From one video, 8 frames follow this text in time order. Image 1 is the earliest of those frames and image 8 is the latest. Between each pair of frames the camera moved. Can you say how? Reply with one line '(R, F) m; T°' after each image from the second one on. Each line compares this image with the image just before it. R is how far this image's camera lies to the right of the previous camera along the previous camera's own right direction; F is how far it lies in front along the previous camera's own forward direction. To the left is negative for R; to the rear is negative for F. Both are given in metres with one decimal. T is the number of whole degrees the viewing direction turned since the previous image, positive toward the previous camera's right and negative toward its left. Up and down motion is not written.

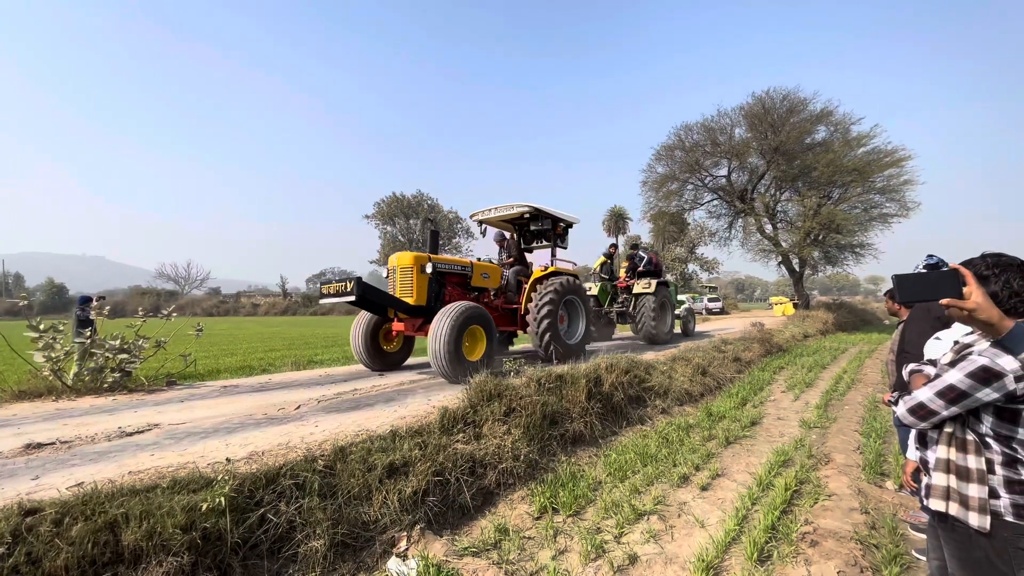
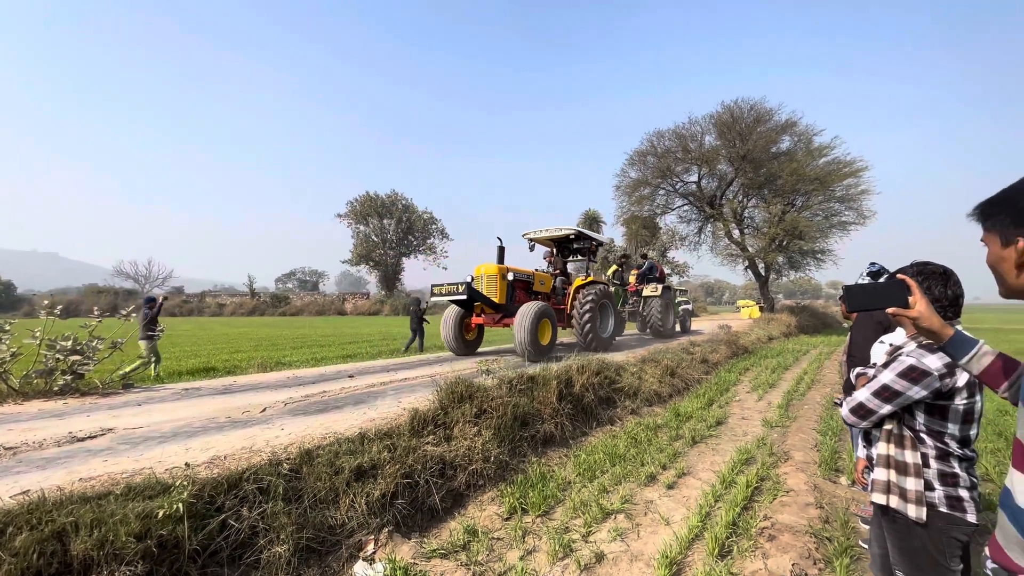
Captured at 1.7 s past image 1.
(0.0, 0.0) m; +3°
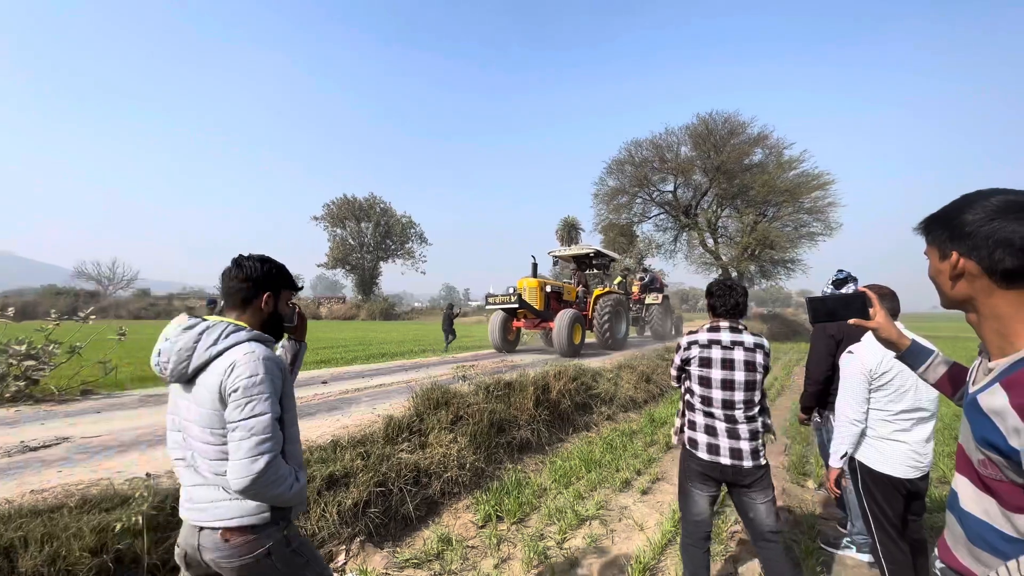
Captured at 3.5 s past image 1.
(0.0, 0.0) m; +3°
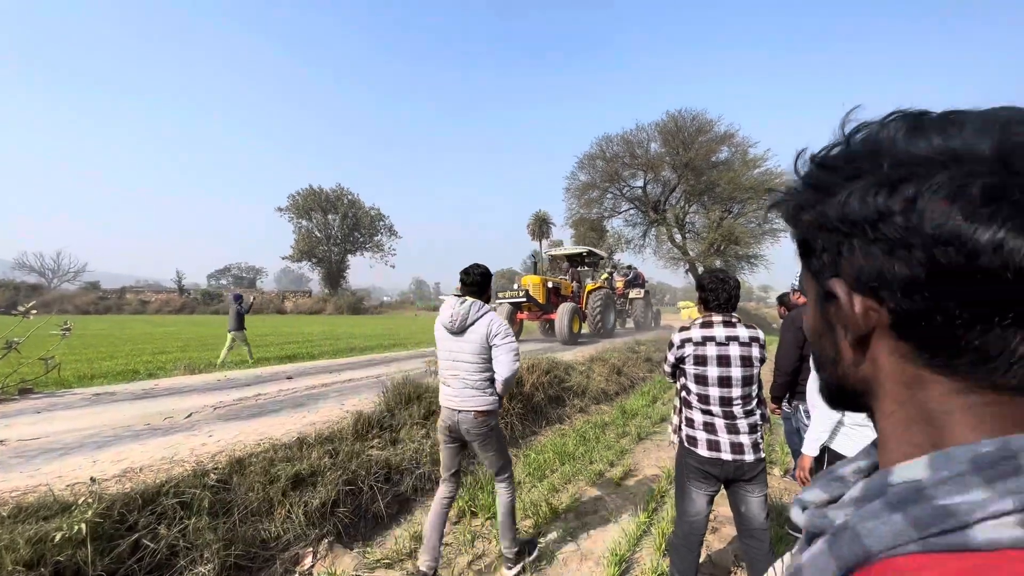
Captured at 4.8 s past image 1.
(0.0, +0.1) m; +4°
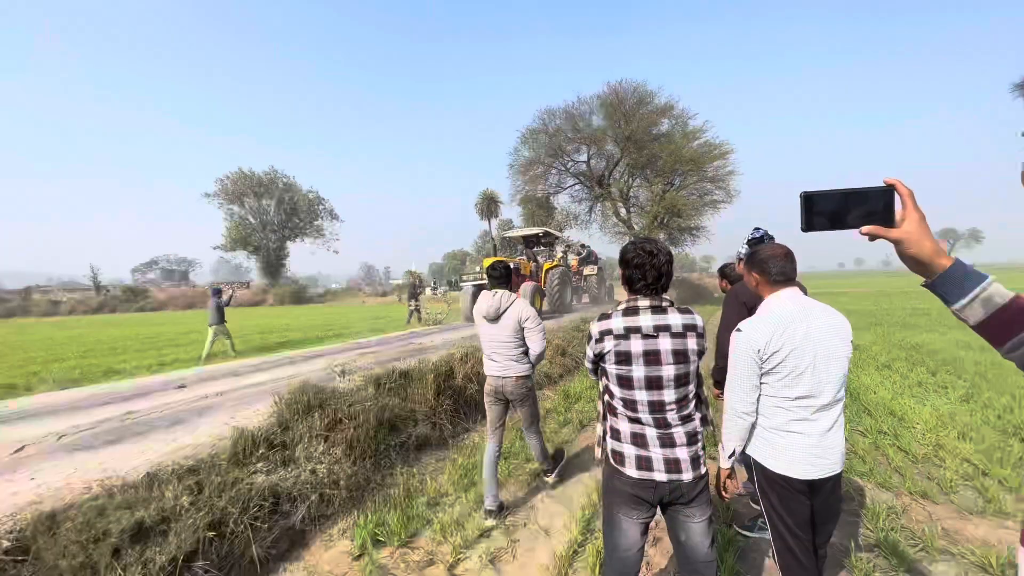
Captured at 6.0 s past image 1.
(+0.4, +0.6) m; +6°
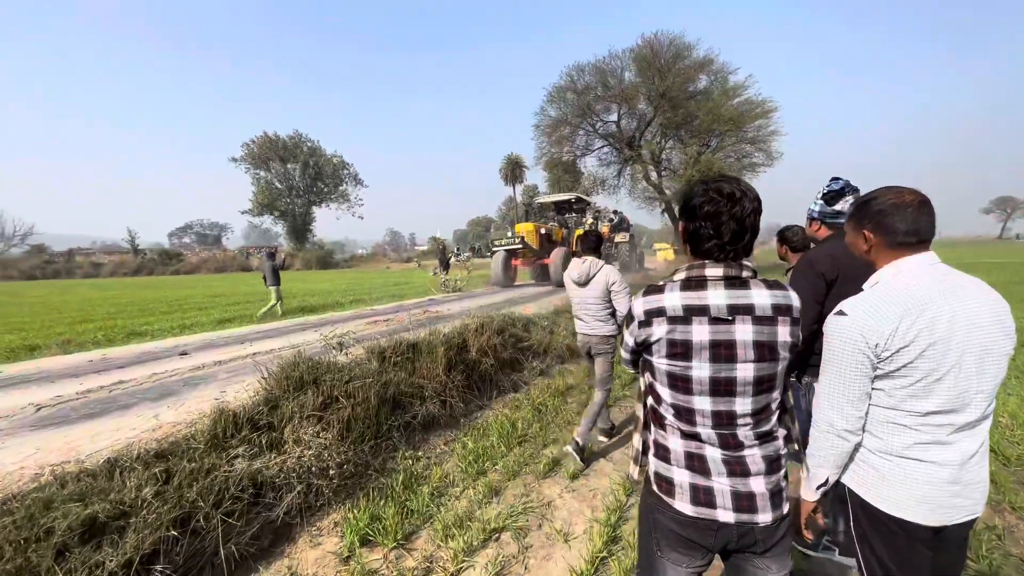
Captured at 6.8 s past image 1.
(+0.1, +0.6) m; -3°
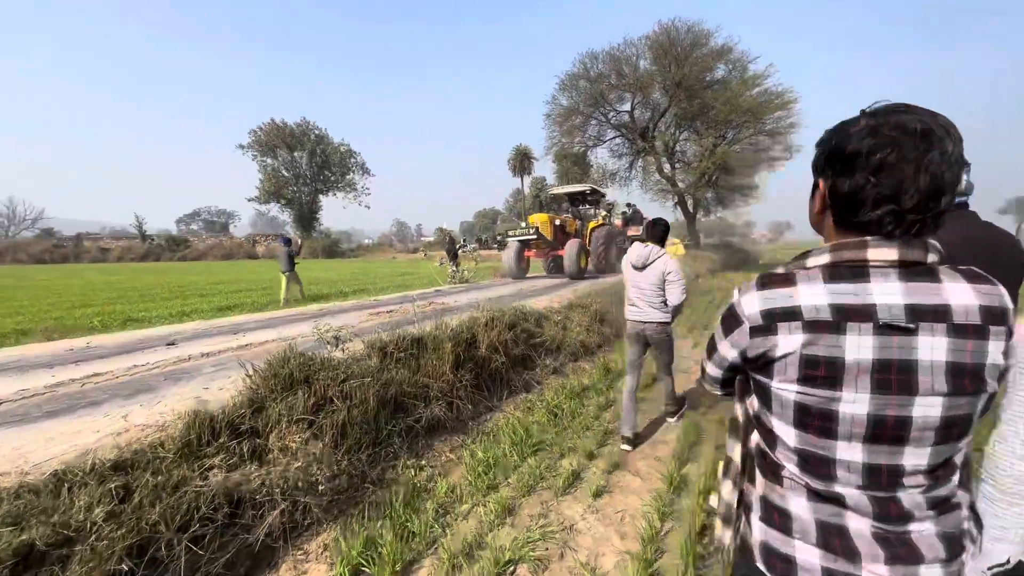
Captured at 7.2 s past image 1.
(-0.1, +0.5) m; -1°
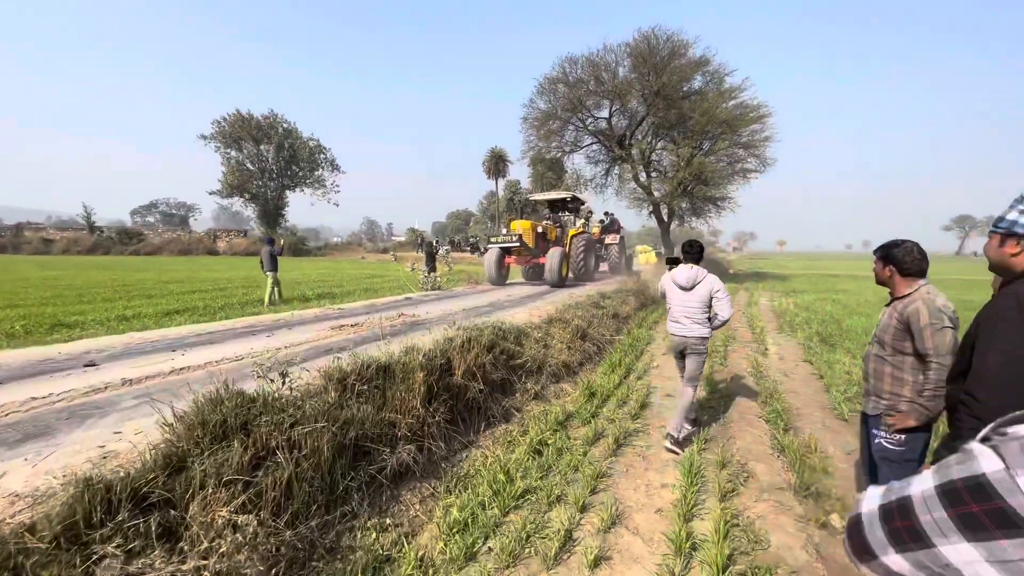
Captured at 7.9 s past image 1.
(-0.1, +0.5) m; +4°
